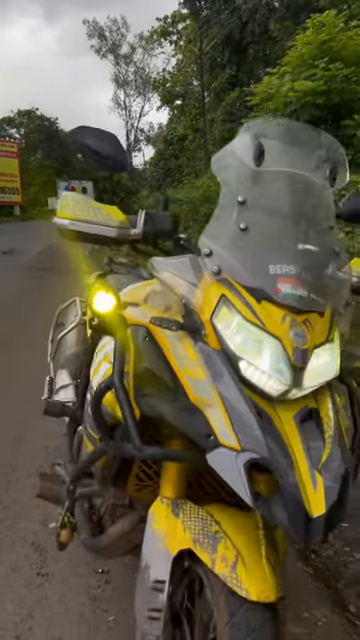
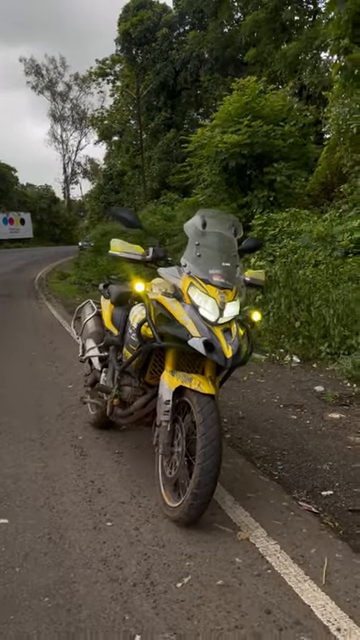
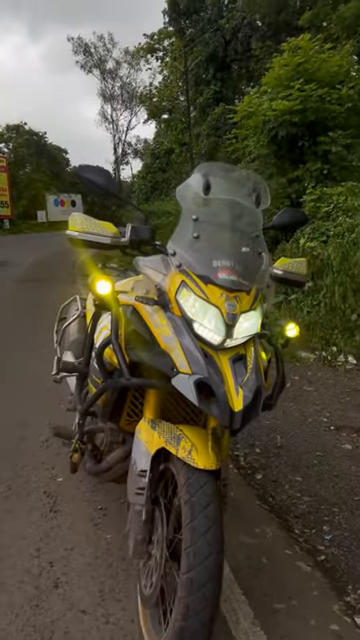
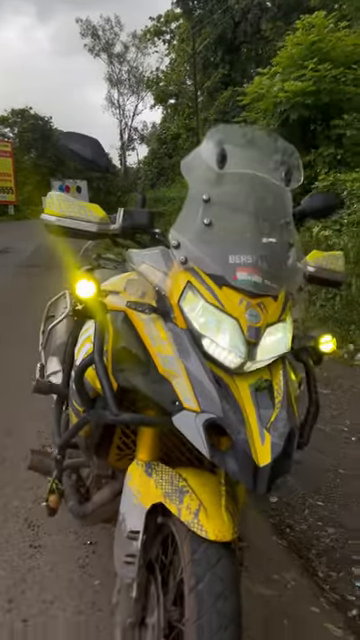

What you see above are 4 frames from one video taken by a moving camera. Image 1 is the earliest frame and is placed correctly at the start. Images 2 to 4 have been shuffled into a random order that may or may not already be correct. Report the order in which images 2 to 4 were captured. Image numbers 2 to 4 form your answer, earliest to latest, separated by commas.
4, 3, 2
